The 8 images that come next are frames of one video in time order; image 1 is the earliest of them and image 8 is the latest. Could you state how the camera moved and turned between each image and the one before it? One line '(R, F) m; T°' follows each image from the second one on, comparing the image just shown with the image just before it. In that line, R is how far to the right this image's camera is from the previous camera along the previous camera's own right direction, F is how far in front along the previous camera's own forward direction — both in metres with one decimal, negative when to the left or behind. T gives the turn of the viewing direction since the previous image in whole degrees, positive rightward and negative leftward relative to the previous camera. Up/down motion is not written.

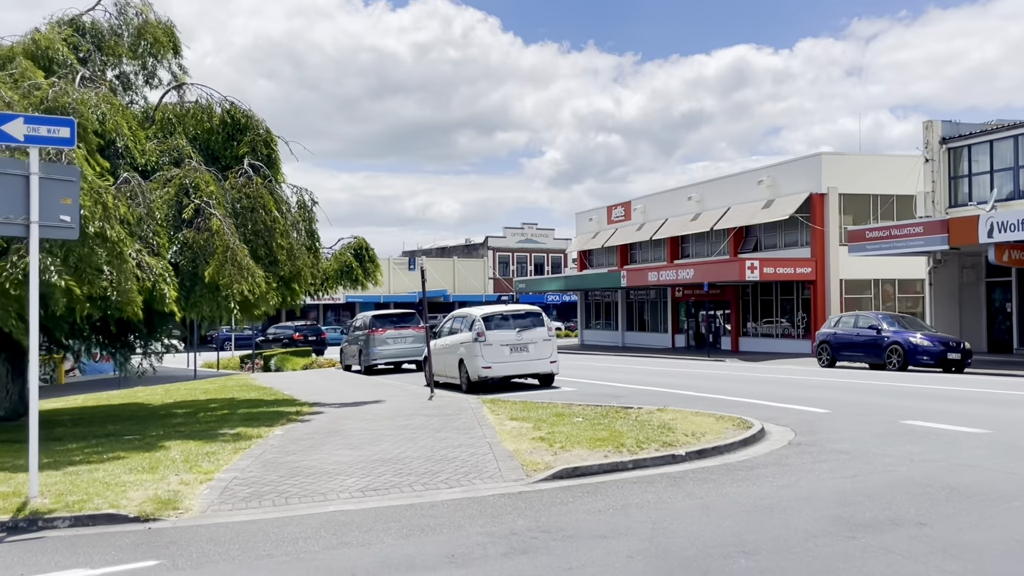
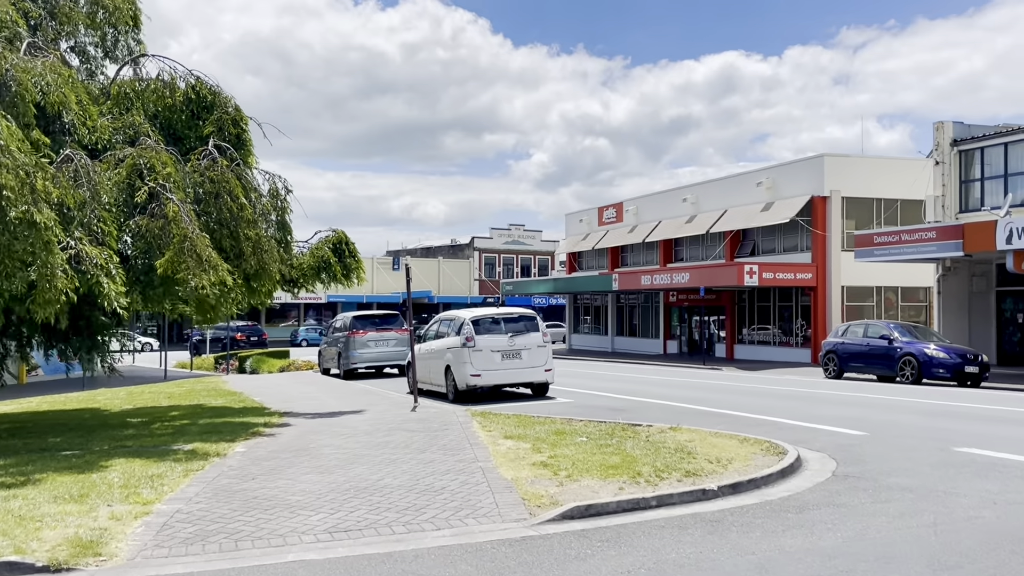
(-0.1, +1.4) m; +1°
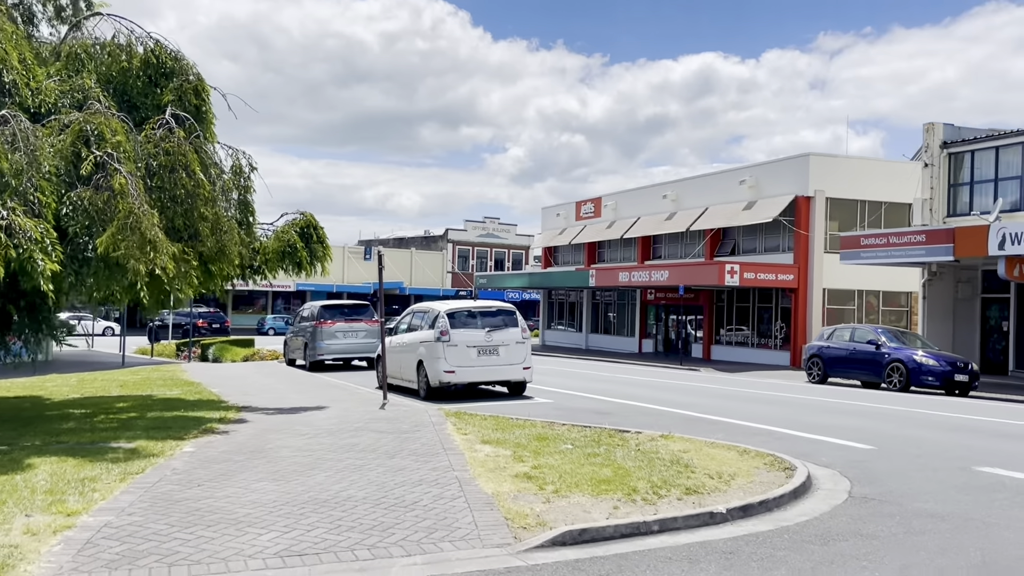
(-0.1, +0.9) m; +2°
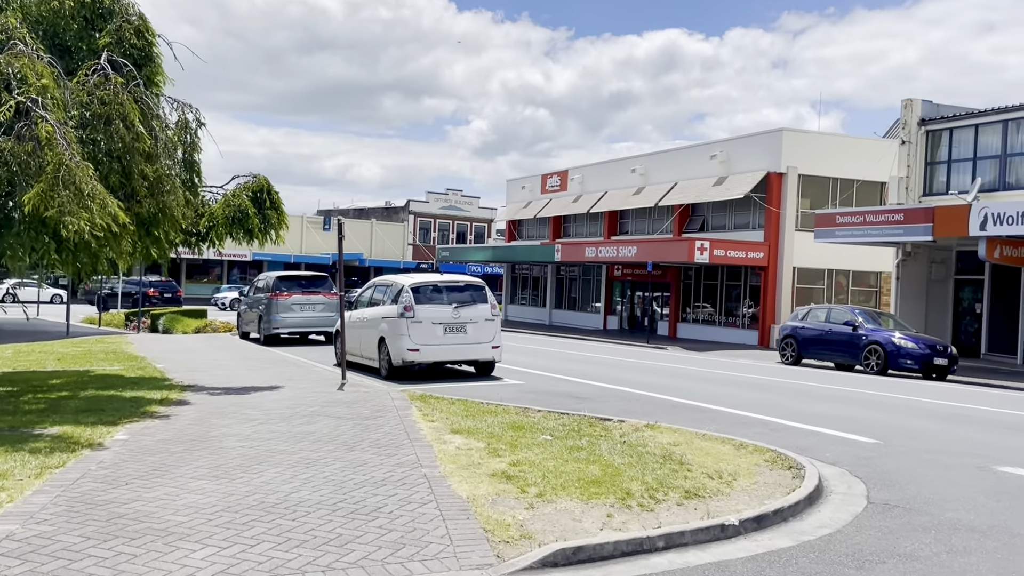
(-0.2, +1.0) m; +3°
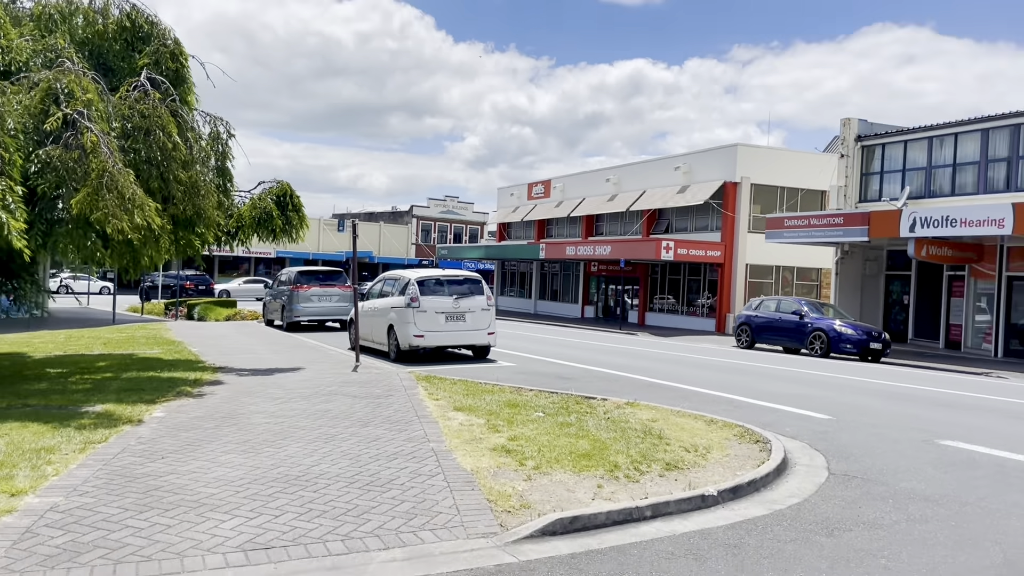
(0.0, -0.7) m; 0°
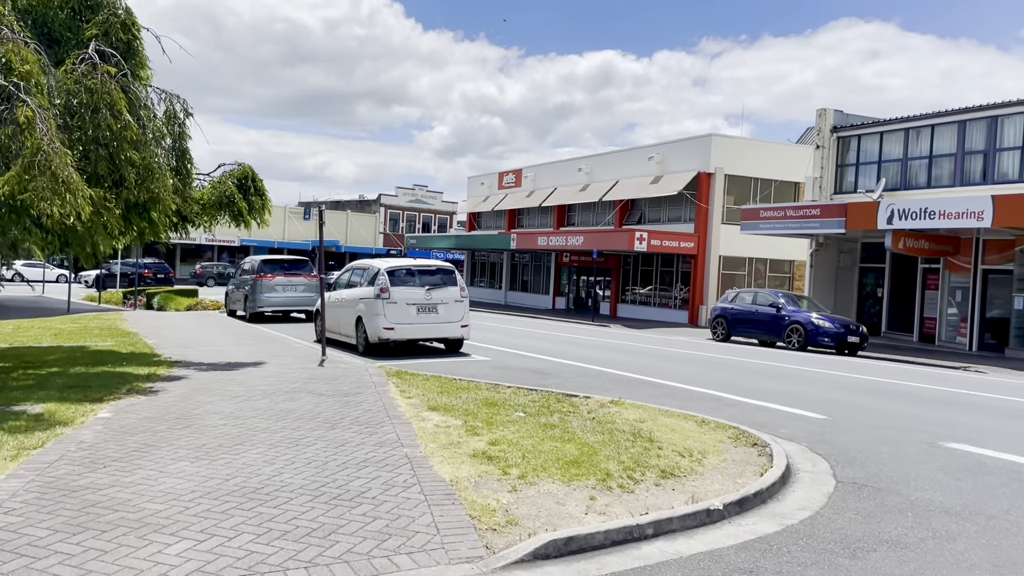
(-0.1, +0.7) m; +2°
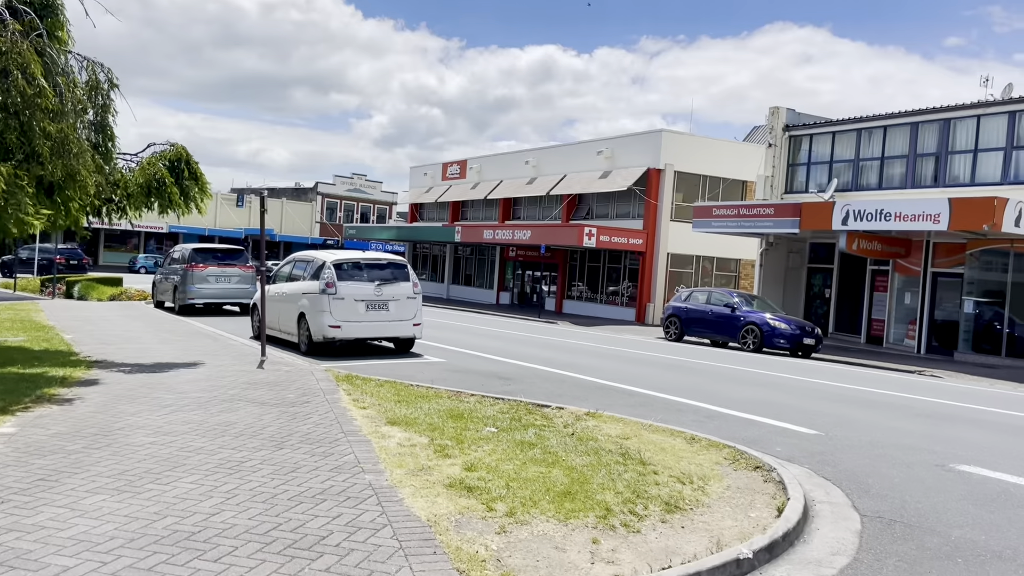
(-0.3, +1.0) m; +4°
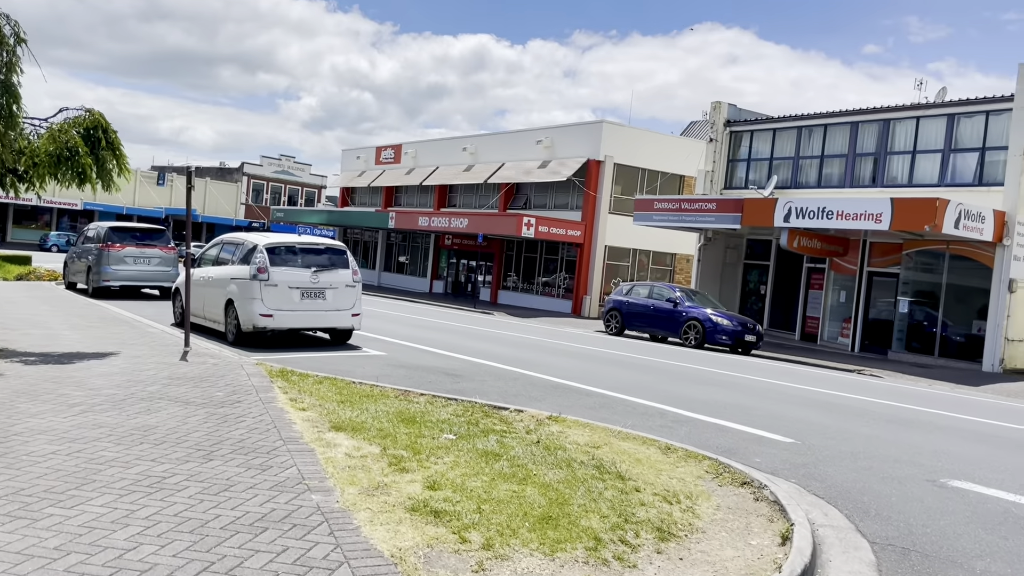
(-0.3, +0.8) m; +5°
